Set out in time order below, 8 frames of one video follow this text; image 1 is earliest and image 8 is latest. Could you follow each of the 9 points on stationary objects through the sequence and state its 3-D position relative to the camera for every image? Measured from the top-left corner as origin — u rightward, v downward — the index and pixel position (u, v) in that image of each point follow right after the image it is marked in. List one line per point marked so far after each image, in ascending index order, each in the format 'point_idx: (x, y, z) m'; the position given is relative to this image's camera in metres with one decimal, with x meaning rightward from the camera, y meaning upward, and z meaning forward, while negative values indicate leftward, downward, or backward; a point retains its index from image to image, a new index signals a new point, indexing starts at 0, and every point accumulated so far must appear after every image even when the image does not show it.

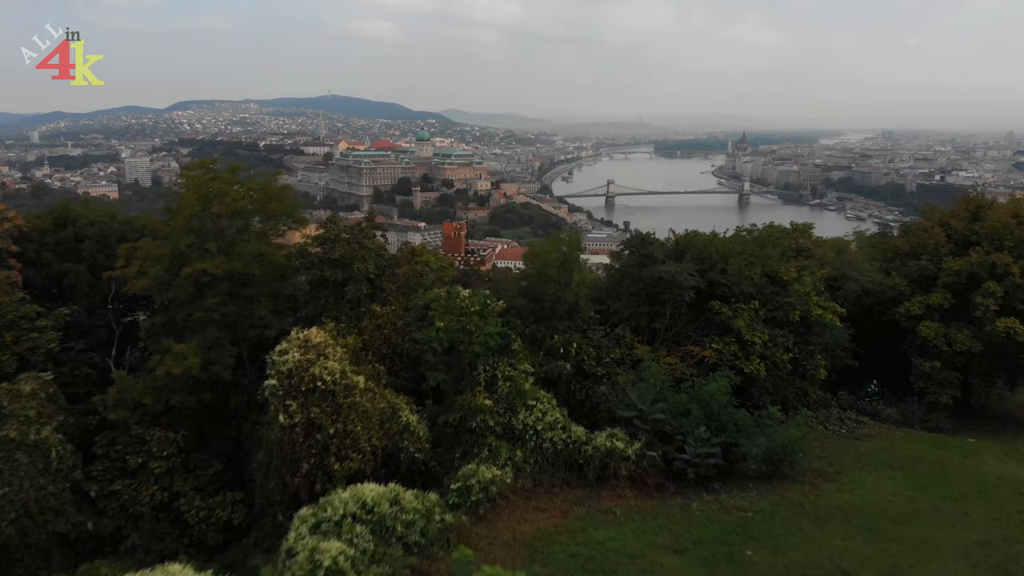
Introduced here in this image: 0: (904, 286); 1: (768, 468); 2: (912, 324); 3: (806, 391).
0: (+1.8, 0.0, +6.4) m
1: (+0.8, -0.6, +4.5) m
2: (+1.7, -0.2, +6.1) m
3: (+1.2, -0.4, +5.7) m
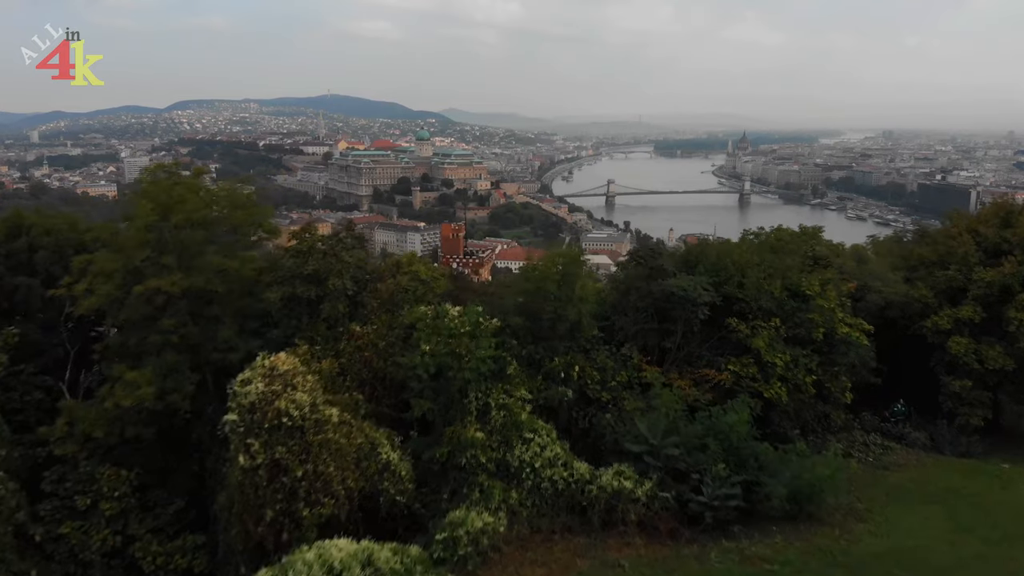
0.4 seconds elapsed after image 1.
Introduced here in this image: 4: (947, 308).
0: (+1.8, 0.0, +6.0) m
1: (+0.8, -0.6, +4.1) m
2: (+1.7, -0.2, +5.7) m
3: (+1.2, -0.5, +5.3) m
4: (+1.8, -0.1, +5.8) m
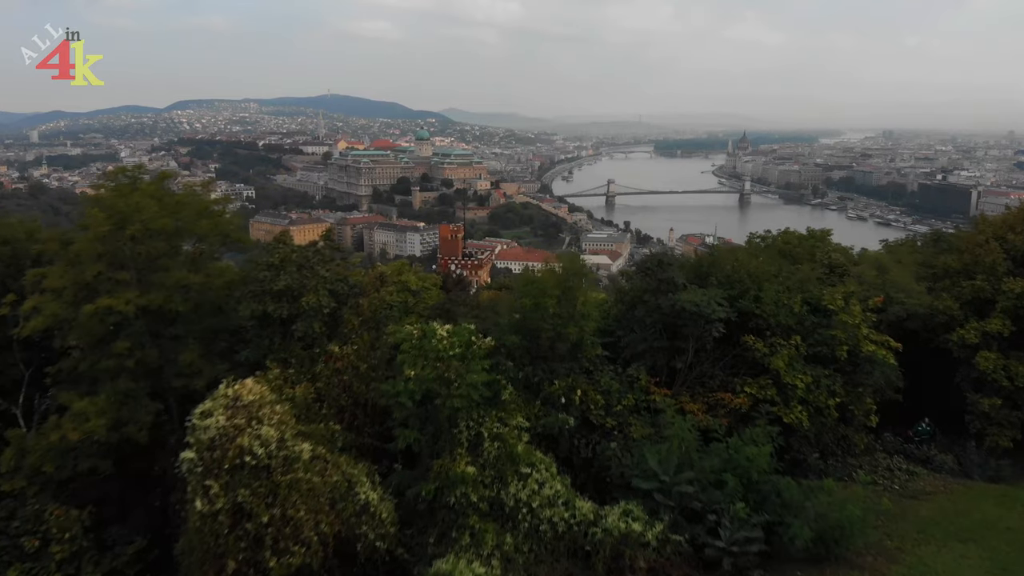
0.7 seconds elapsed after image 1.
0: (+1.8, -0.1, +5.7) m
1: (+0.8, -0.7, +3.8) m
2: (+1.7, -0.2, +5.4) m
3: (+1.2, -0.5, +4.9) m
4: (+1.8, -0.1, +5.5) m
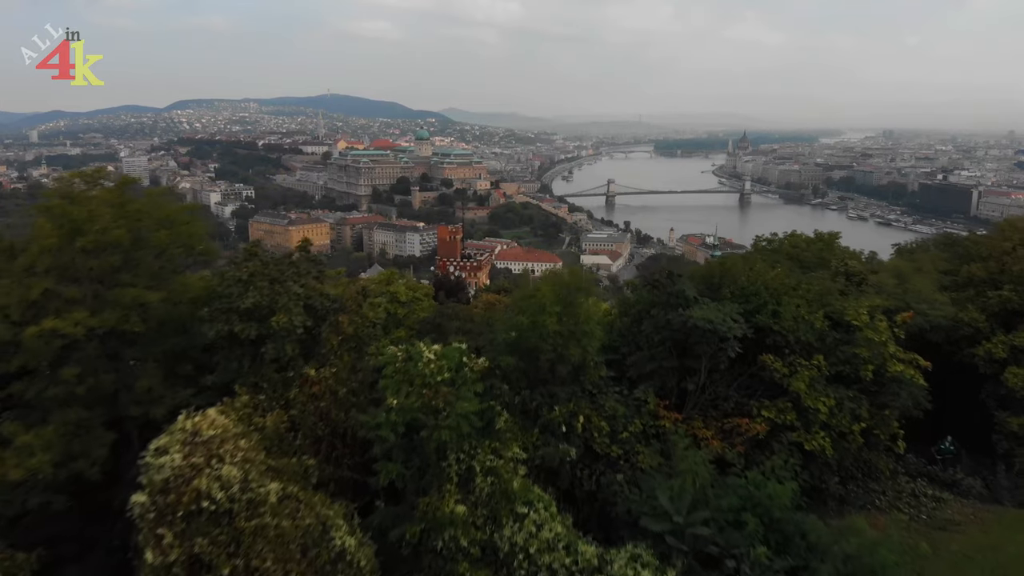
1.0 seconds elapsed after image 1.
0: (+1.8, -0.1, +5.4) m
1: (+0.8, -0.7, +3.5) m
2: (+1.7, -0.3, +5.1) m
3: (+1.1, -0.5, +4.6) m
4: (+1.8, -0.2, +5.2) m
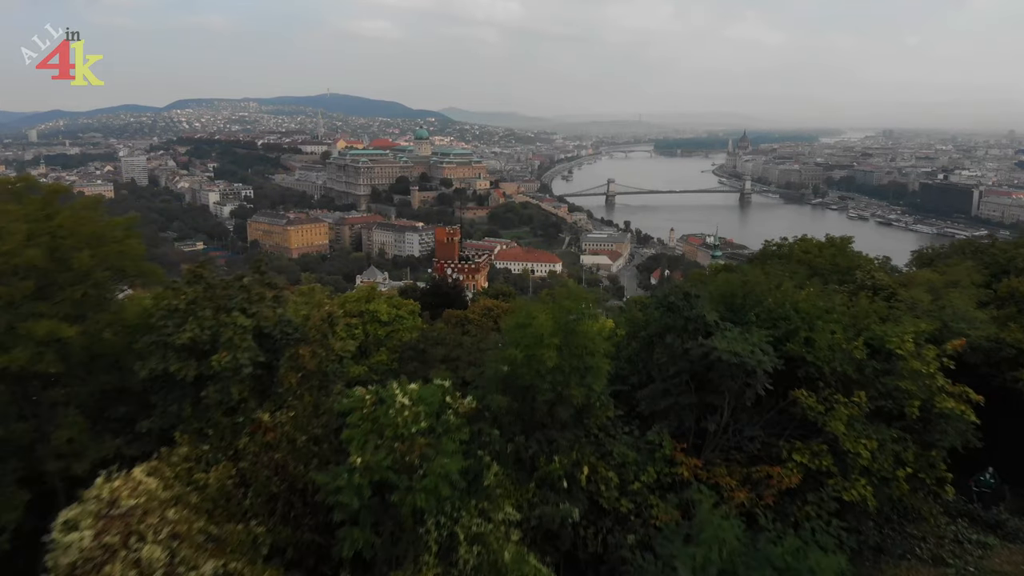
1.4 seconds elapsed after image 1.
0: (+1.7, -0.2, +4.9) m
1: (+0.8, -0.8, +3.0) m
2: (+1.7, -0.3, +4.6) m
3: (+1.1, -0.6, +4.2) m
4: (+1.7, -0.2, +4.8) m
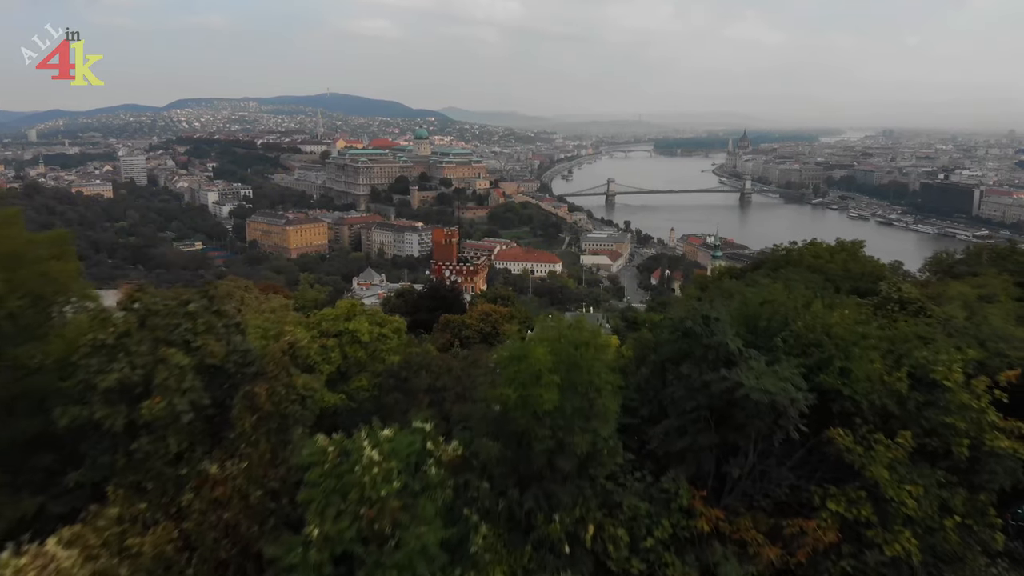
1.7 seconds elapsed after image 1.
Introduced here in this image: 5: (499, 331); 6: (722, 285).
0: (+1.7, -0.2, +4.6) m
1: (+0.8, -0.8, +2.7) m
2: (+1.7, -0.4, +4.3) m
3: (+1.1, -0.6, +3.8) m
4: (+1.7, -0.2, +4.4) m
5: (-0.1, -0.4, +12.4) m
6: (+1.4, 0.0, +9.8) m
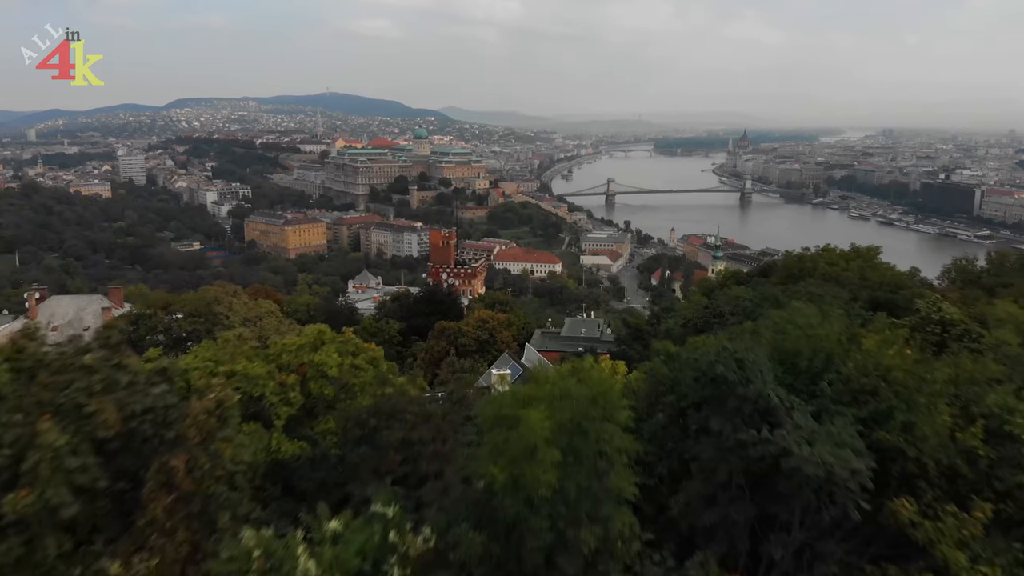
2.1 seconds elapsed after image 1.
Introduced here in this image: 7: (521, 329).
0: (+1.7, -0.3, +4.1) m
1: (+0.7, -0.8, +2.2) m
2: (+1.7, -0.4, +3.8) m
3: (+1.1, -0.7, +3.4) m
4: (+1.7, -0.3, +3.9) m
5: (-0.1, -0.4, +12.0) m
6: (+1.4, -0.1, +9.4) m
7: (+0.1, -0.4, +13.9) m
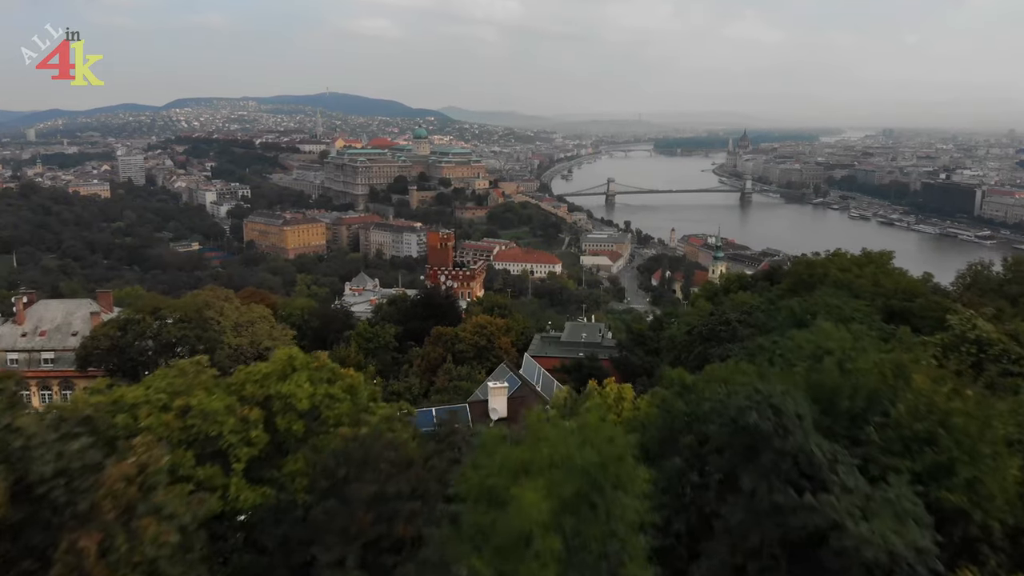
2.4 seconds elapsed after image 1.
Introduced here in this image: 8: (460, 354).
0: (+1.7, -0.3, +3.8) m
1: (+0.7, -0.9, +1.9) m
2: (+1.6, -0.5, +3.5) m
3: (+1.1, -0.7, +3.0) m
4: (+1.7, -0.3, +3.6) m
5: (-0.1, -0.5, +11.6) m
6: (+1.4, -0.1, +9.0) m
7: (+0.1, -0.4, +13.6) m
8: (-0.4, -0.5, +11.3) m
